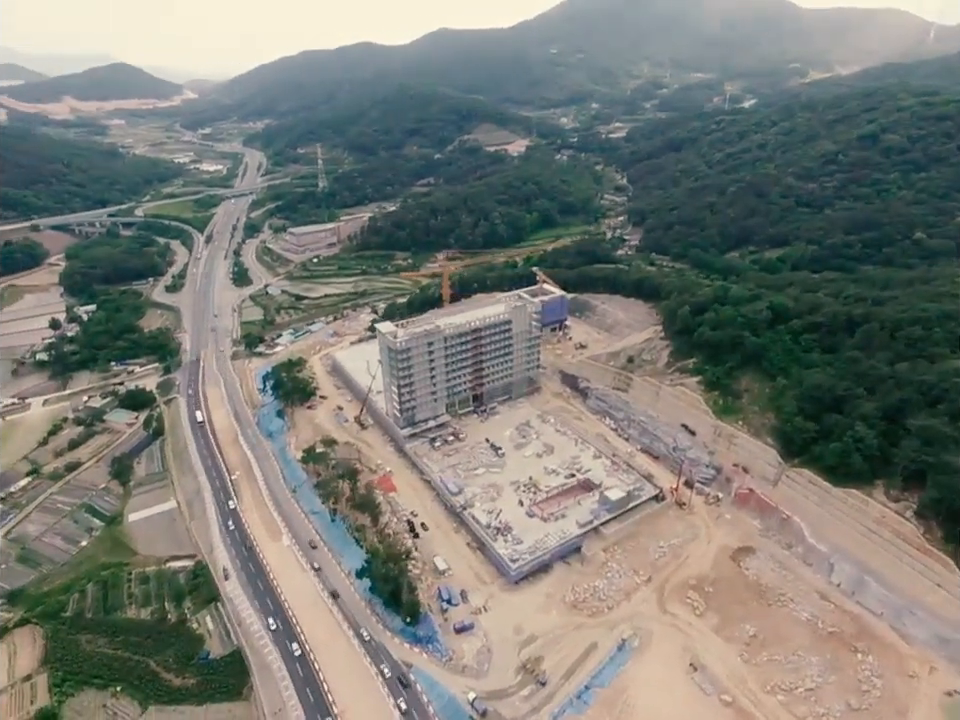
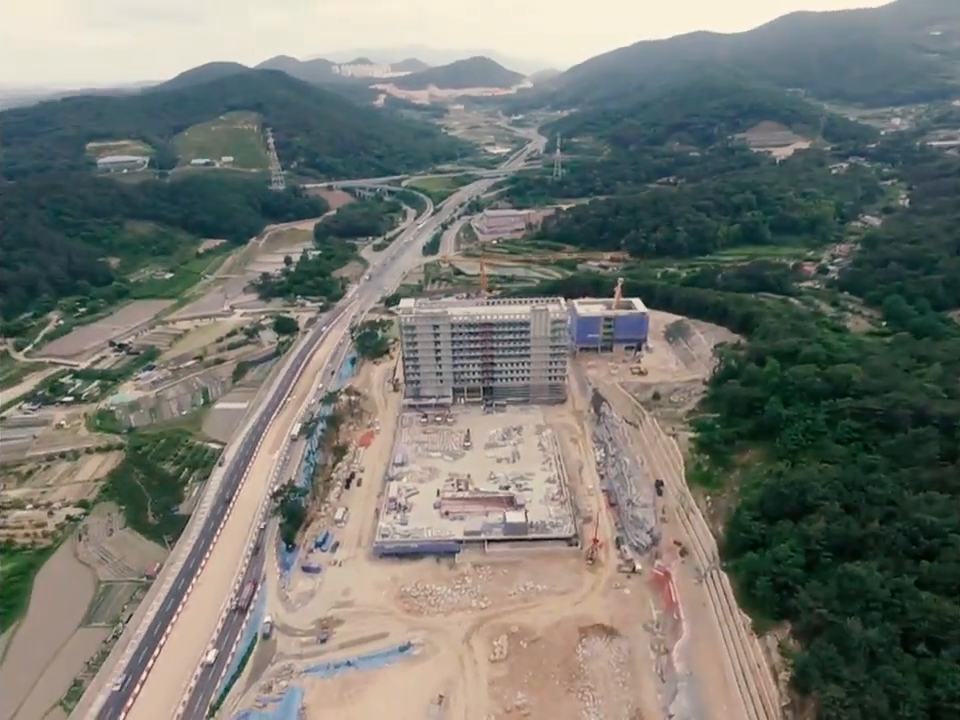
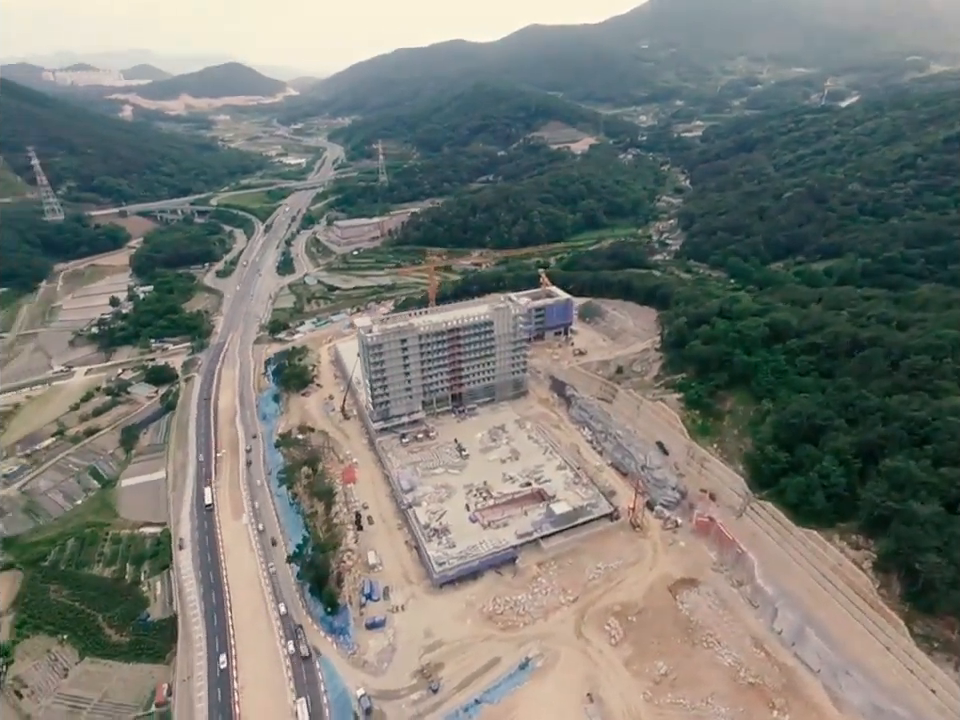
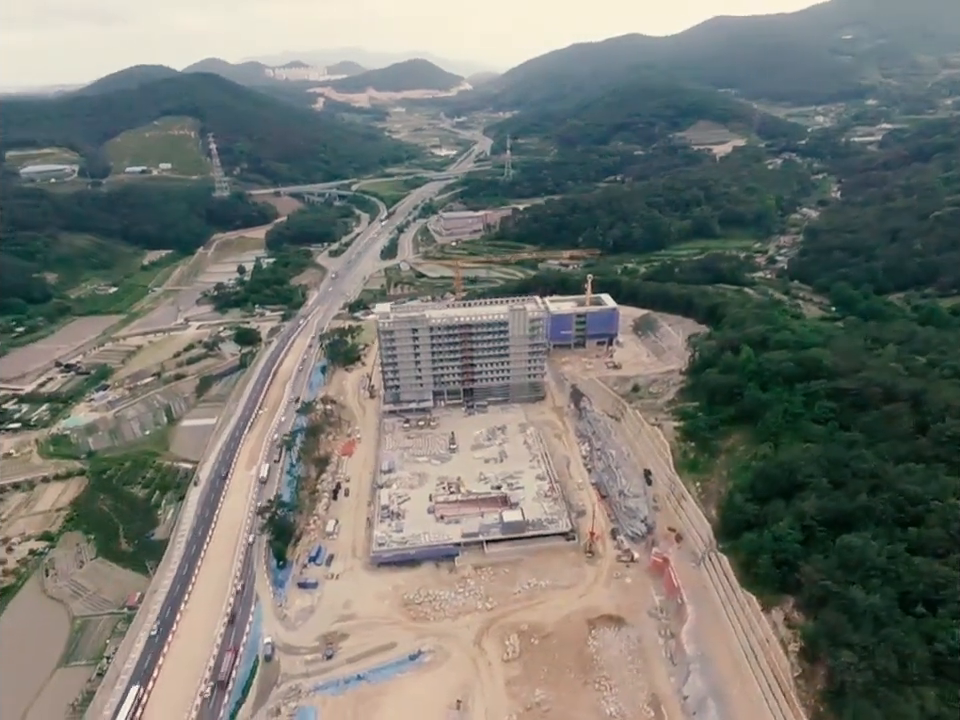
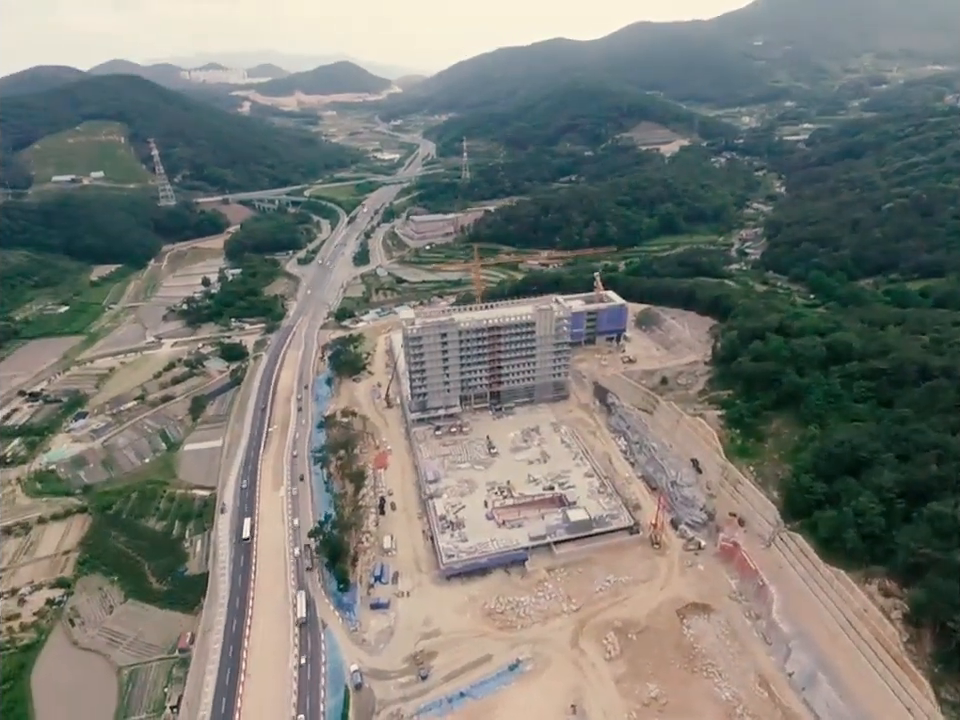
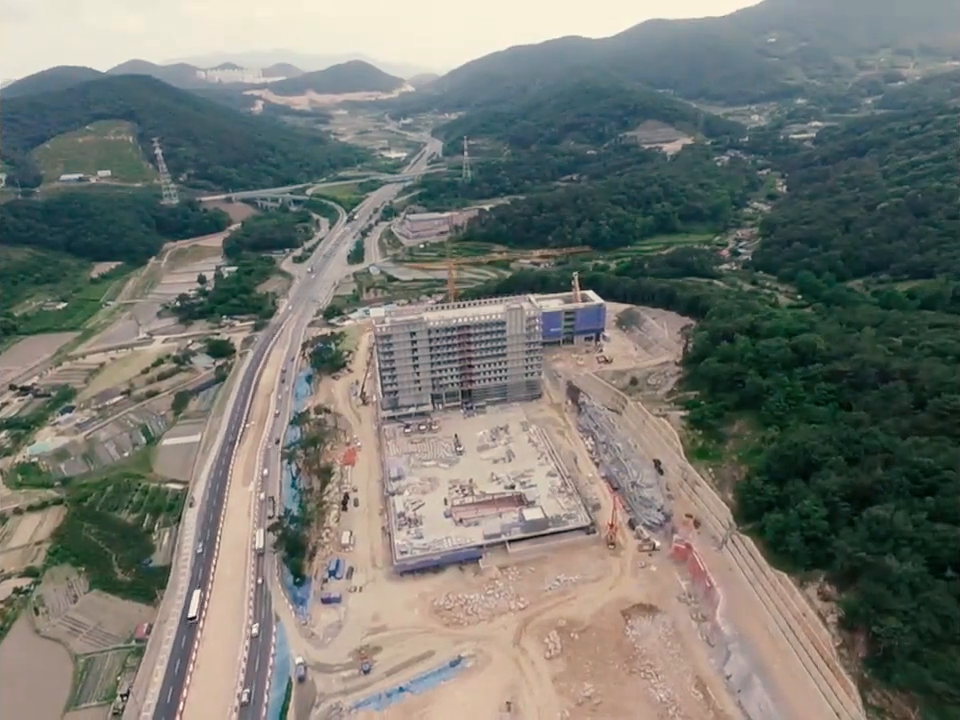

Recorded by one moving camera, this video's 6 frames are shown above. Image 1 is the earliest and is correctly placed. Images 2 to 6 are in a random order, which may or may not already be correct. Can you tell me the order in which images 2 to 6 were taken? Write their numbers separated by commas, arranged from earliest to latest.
3, 5, 6, 4, 2
